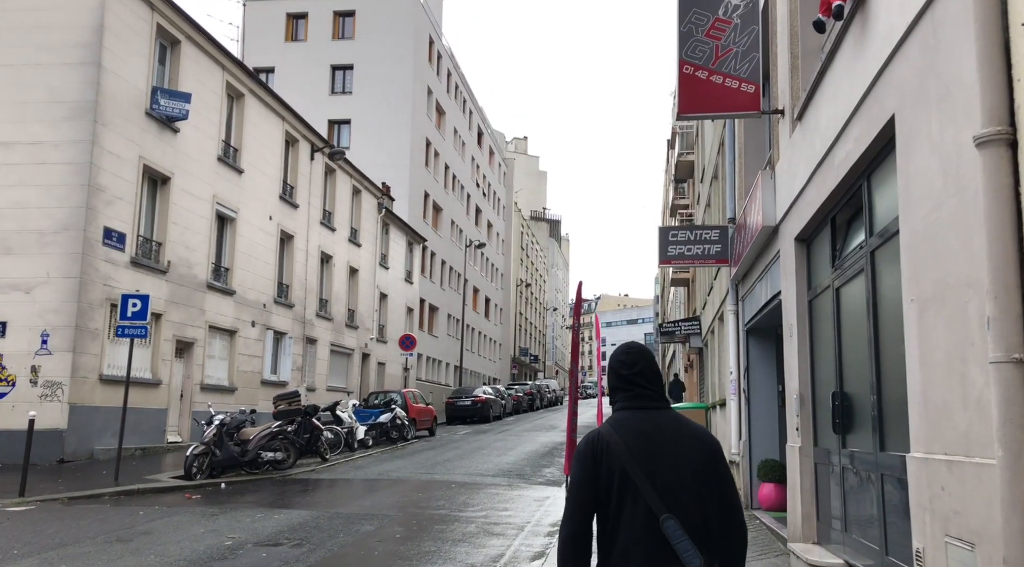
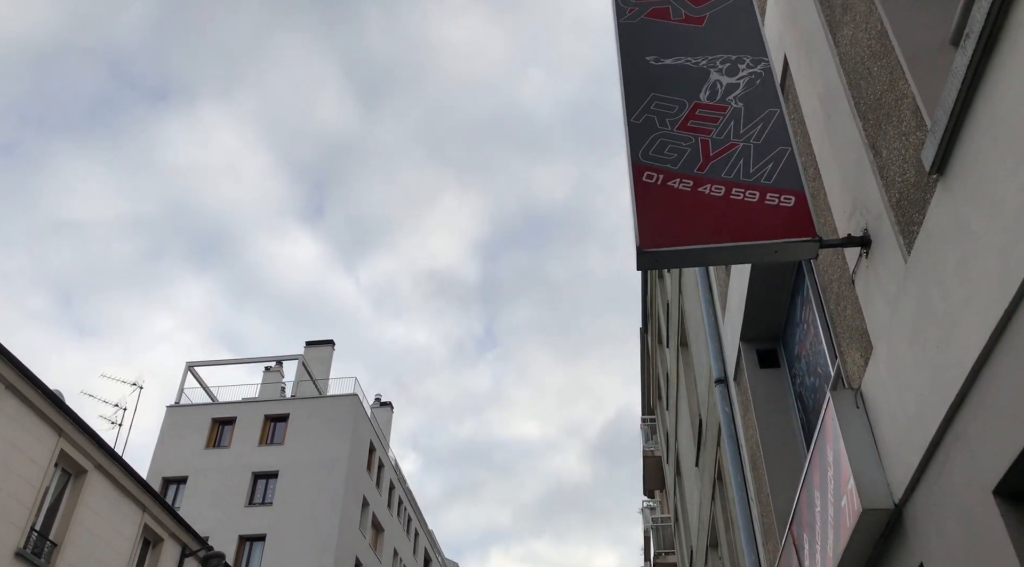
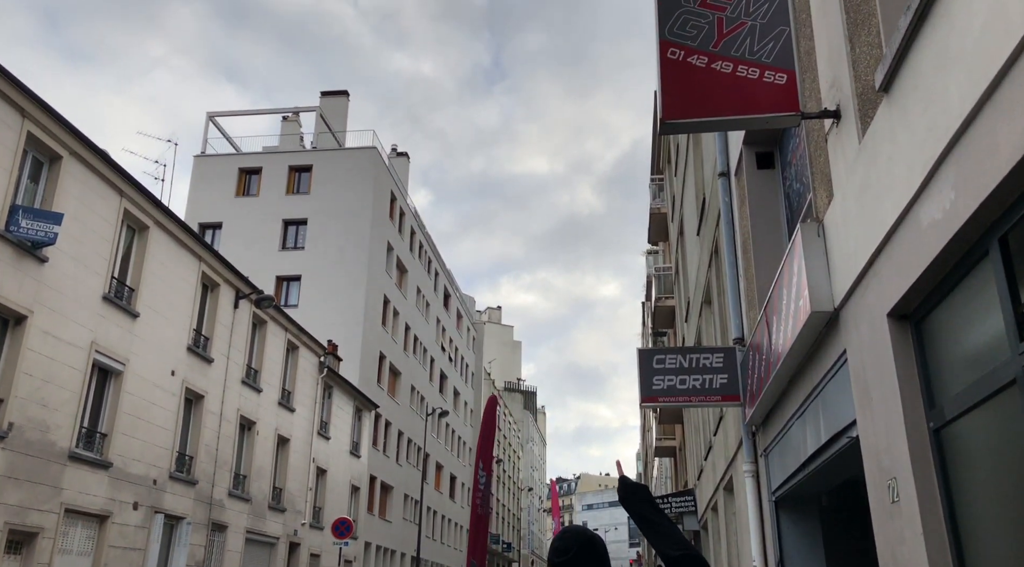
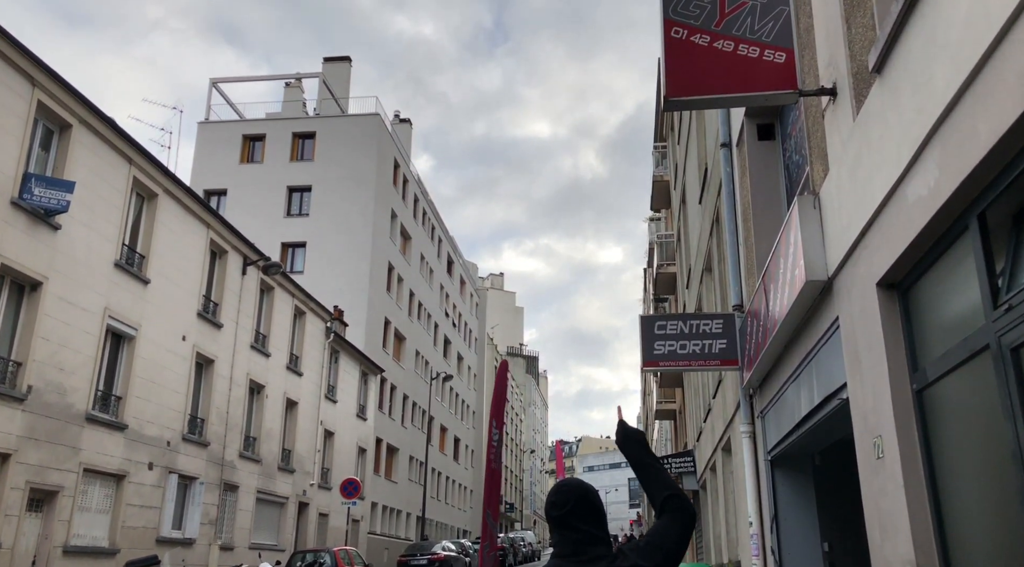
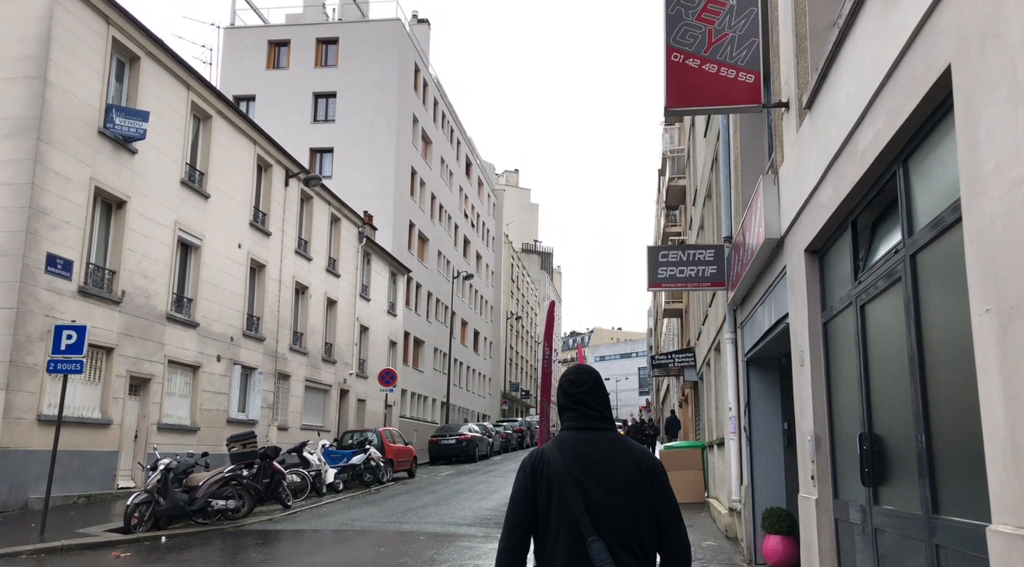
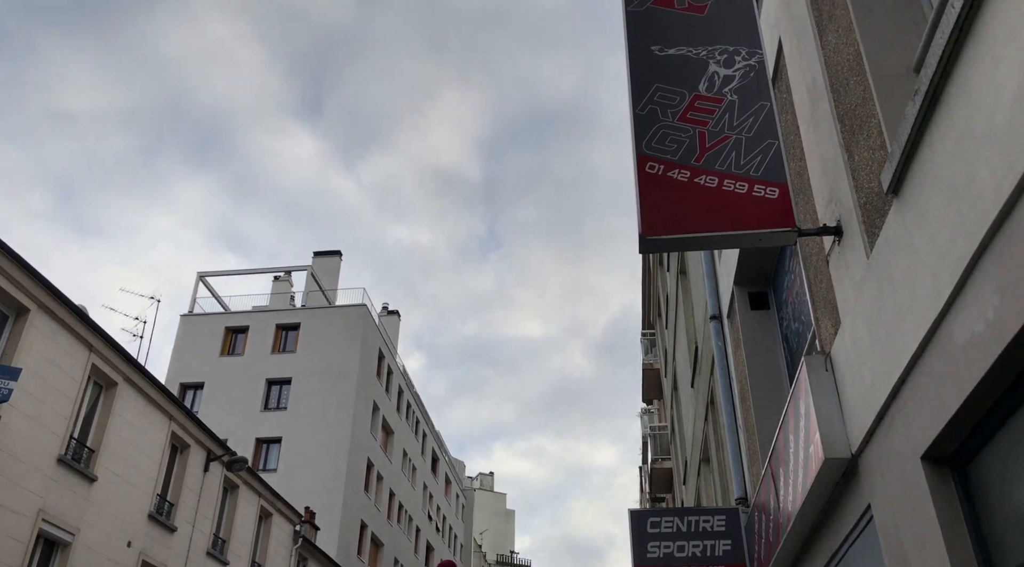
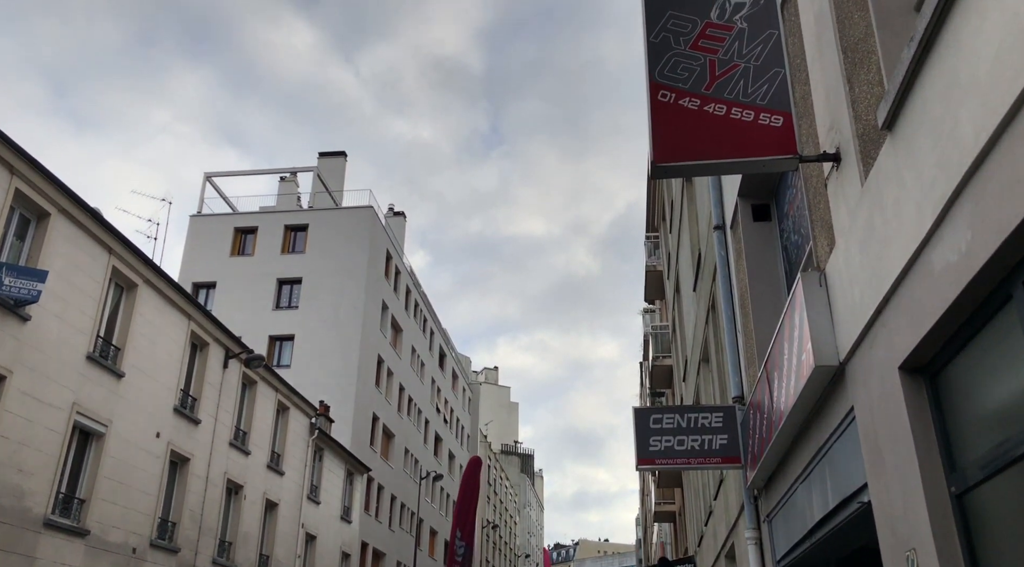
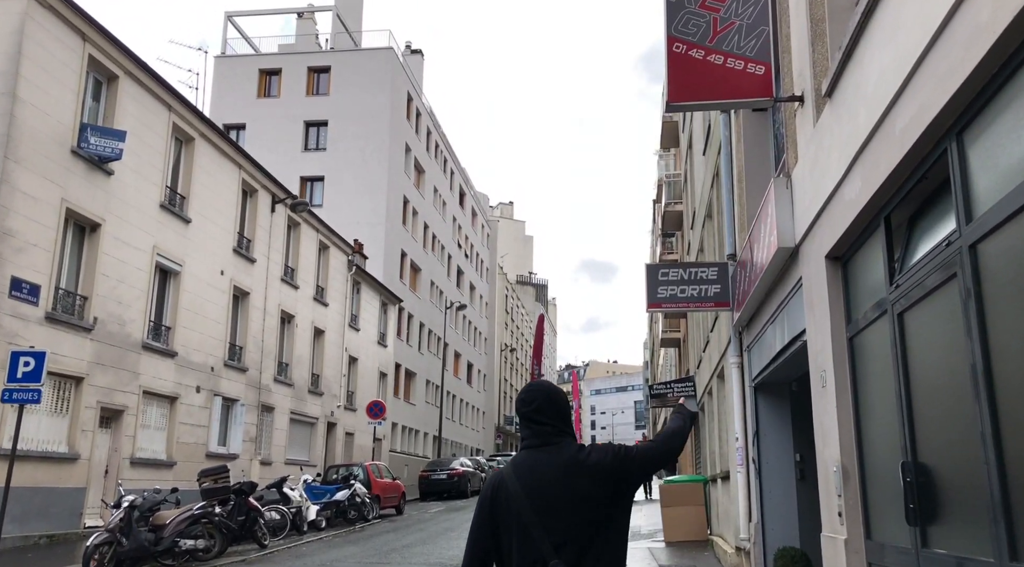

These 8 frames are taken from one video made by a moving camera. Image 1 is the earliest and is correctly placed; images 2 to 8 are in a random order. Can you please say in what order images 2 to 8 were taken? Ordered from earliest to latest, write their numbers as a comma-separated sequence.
5, 8, 4, 3, 7, 6, 2
